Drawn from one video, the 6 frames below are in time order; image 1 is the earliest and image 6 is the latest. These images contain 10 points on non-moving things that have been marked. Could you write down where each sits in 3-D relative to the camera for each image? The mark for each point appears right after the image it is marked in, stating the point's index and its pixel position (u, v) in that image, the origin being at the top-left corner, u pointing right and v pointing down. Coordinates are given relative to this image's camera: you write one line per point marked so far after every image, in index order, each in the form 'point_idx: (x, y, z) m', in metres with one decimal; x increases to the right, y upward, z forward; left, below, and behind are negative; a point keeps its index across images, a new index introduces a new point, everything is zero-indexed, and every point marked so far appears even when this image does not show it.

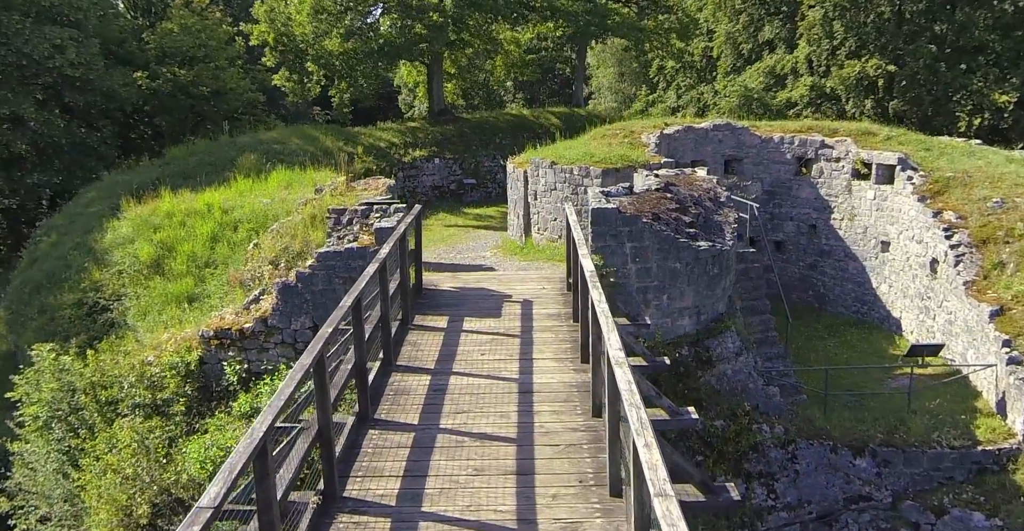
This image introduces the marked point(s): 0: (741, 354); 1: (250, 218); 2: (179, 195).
0: (+2.5, -1.0, +7.9) m
1: (-3.9, +0.7, +10.7) m
2: (-5.4, +1.1, +11.7) m
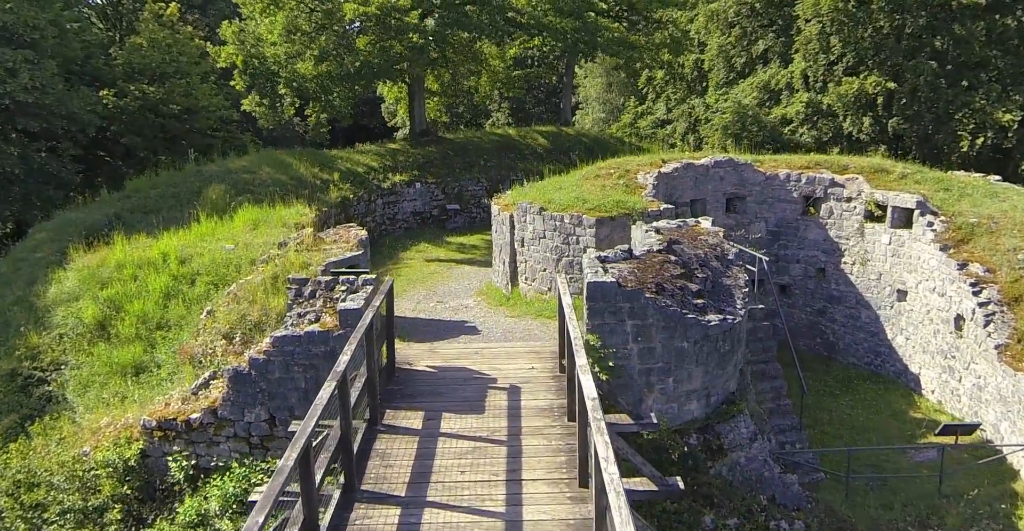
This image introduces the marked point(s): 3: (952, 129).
0: (+2.4, -1.7, +7.0) m
1: (-4.1, -0.1, +9.7) m
2: (-5.6, +0.3, +10.7) m
3: (+12.2, +3.8, +19.9) m
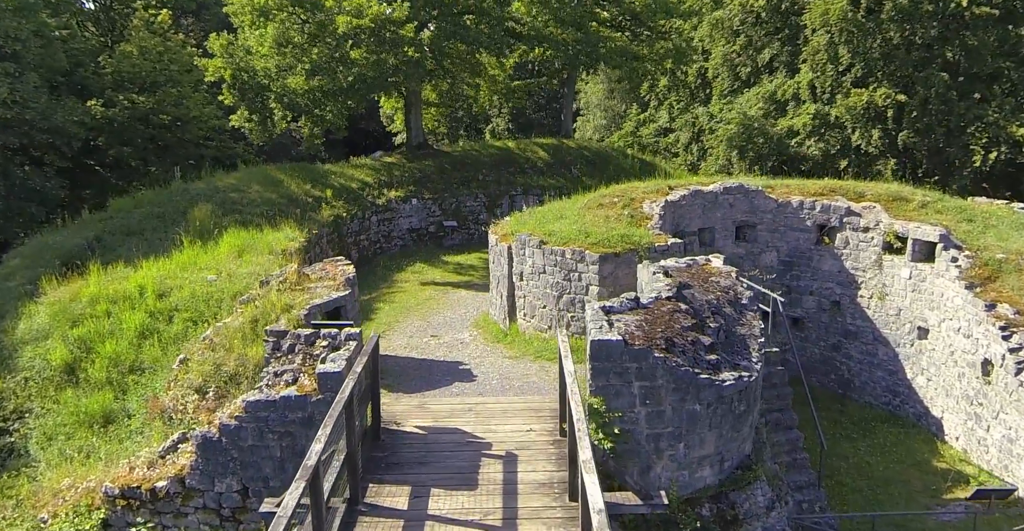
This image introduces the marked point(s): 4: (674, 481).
0: (+2.4, -2.2, +6.5) m
1: (-4.1, -0.5, +9.1) m
2: (-5.7, -0.1, +10.1) m
3: (+12.2, +3.3, +19.4) m
4: (+1.4, -1.8, +6.1) m
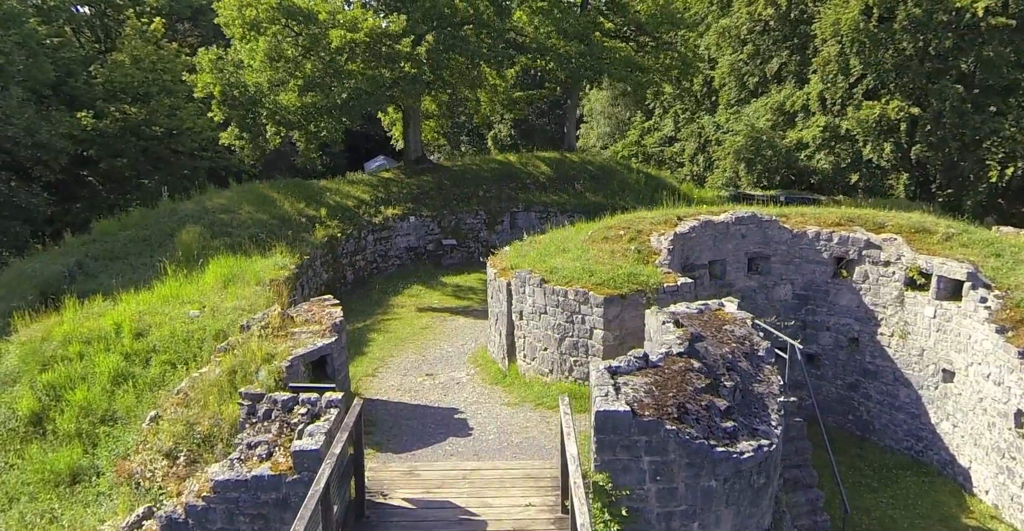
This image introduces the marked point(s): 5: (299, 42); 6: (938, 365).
0: (+2.3, -2.6, +5.9) m
1: (-4.1, -1.0, +8.6) m
2: (-5.7, -0.6, +9.6) m
3: (+12.2, +2.8, +18.8) m
4: (+1.4, -2.3, +5.5) m
5: (-4.2, +4.4, +14.2) m
6: (+5.3, -1.2, +8.9) m
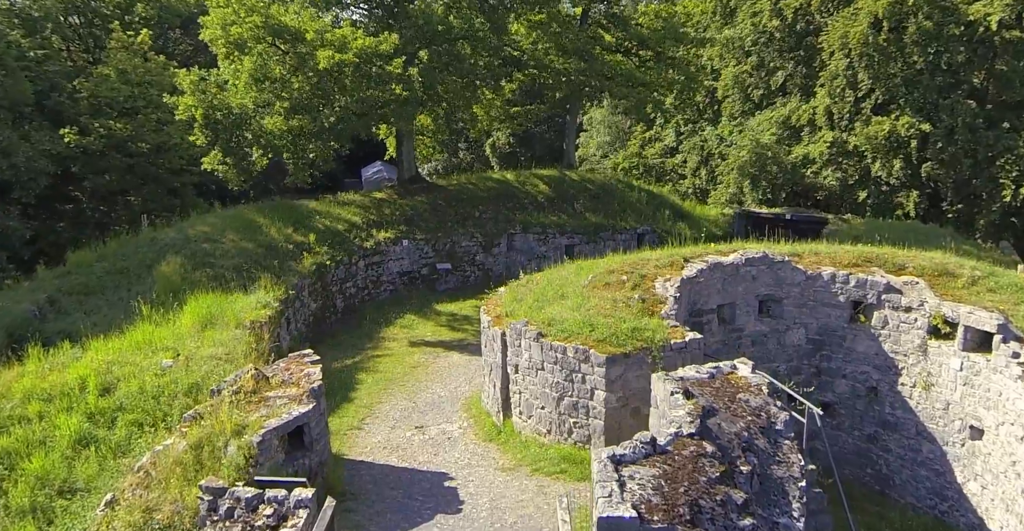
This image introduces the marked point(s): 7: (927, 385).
0: (+2.3, -3.2, +5.3) m
1: (-4.2, -1.5, +8.0) m
2: (-5.7, -1.1, +8.9) m
3: (+12.2, +2.3, +18.2) m
4: (+1.3, -2.9, +4.9) m
5: (-4.3, +3.8, +13.6) m
6: (+5.2, -1.8, +8.3) m
7: (+5.0, -1.4, +8.6) m
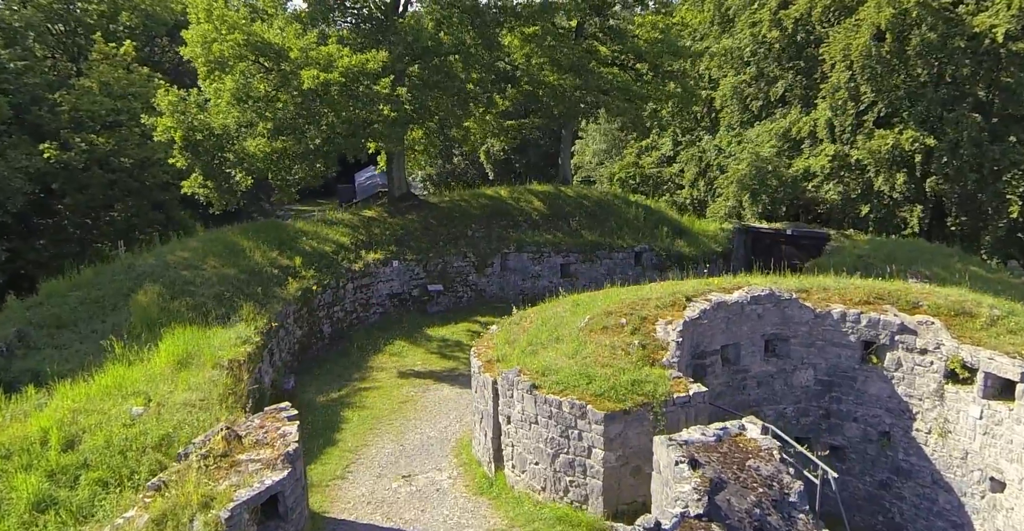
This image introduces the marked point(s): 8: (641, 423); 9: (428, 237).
0: (+2.2, -3.7, +4.8) m
1: (-4.3, -2.0, +7.4) m
2: (-5.8, -1.6, +8.4) m
3: (+12.0, +1.9, +17.7) m
4: (+1.2, -3.3, +4.4) m
5: (-4.4, +3.4, +13.0) m
6: (+5.1, -2.2, +7.8) m
7: (+4.9, -1.9, +8.1) m
8: (+1.2, -1.5, +6.9) m
9: (-1.9, +0.7, +16.2) m
